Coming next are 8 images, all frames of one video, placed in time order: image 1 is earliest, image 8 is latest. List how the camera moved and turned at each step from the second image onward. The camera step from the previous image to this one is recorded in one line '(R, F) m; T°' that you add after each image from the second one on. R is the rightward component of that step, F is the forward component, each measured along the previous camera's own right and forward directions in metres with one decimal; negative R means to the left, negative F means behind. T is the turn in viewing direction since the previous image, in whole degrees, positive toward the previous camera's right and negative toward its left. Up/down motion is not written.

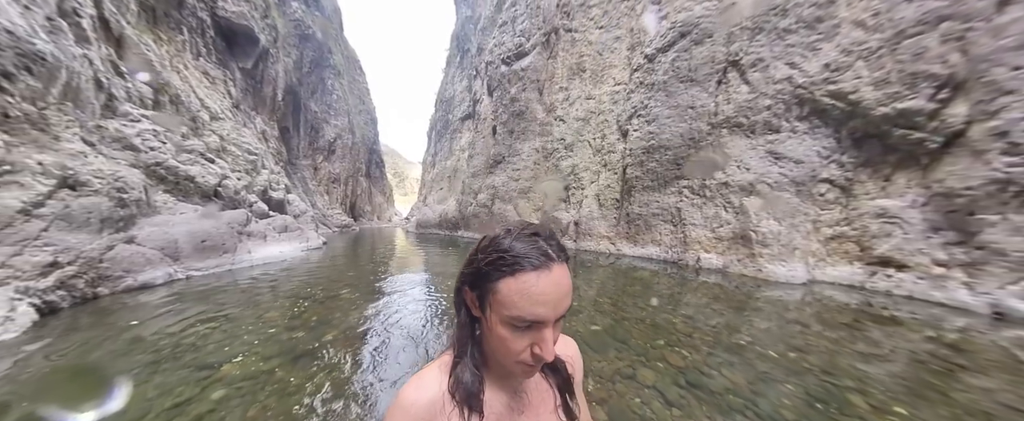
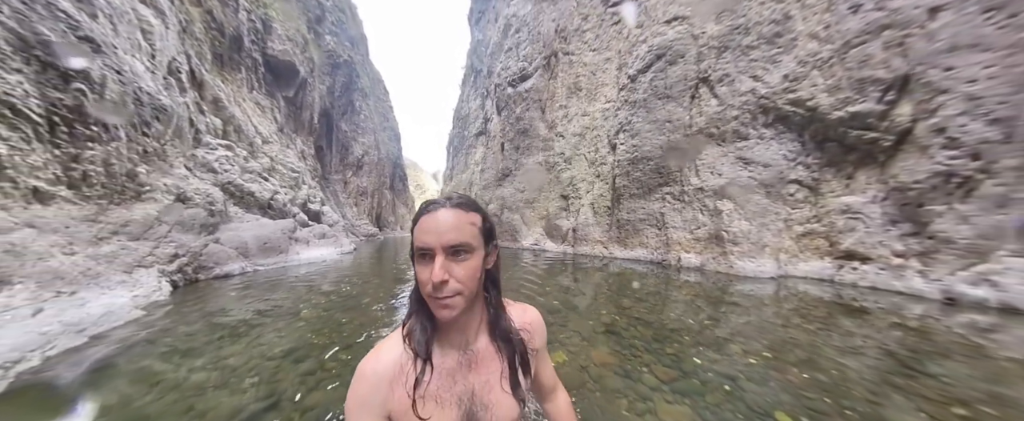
(+0.7, -1.2) m; -4°
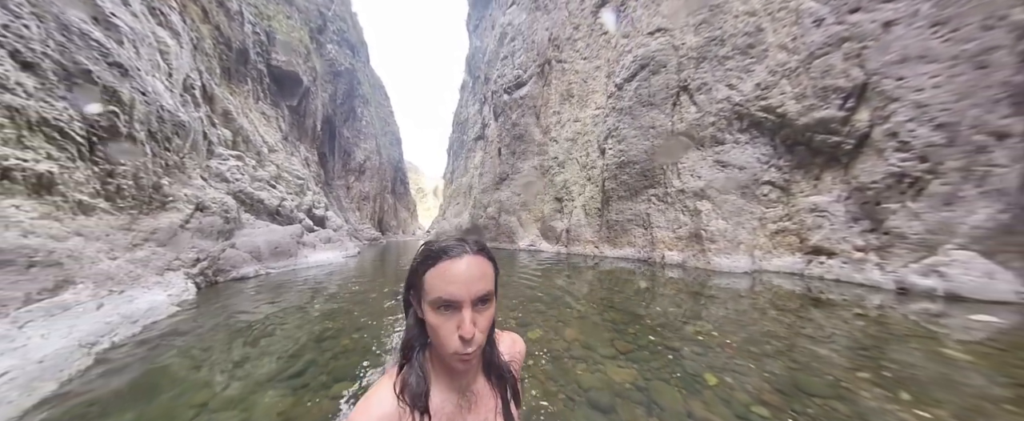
(+0.3, -0.5) m; 0°
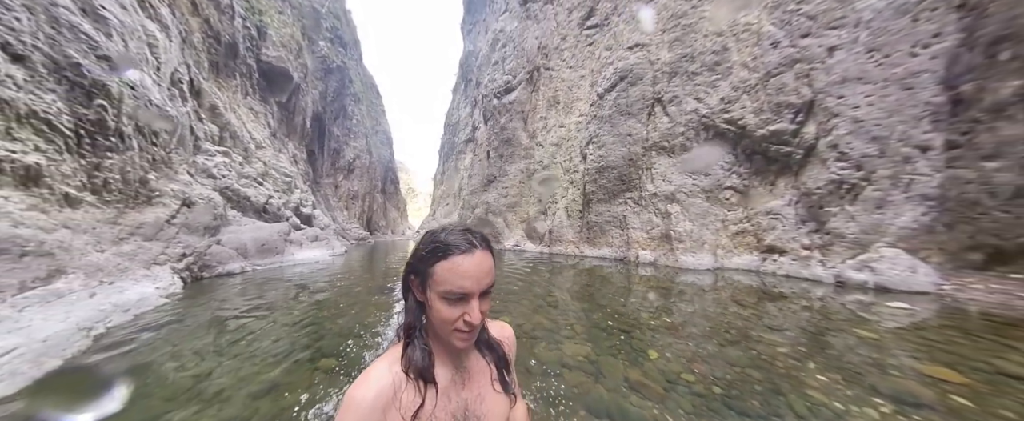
(+0.2, -0.4) m; +2°
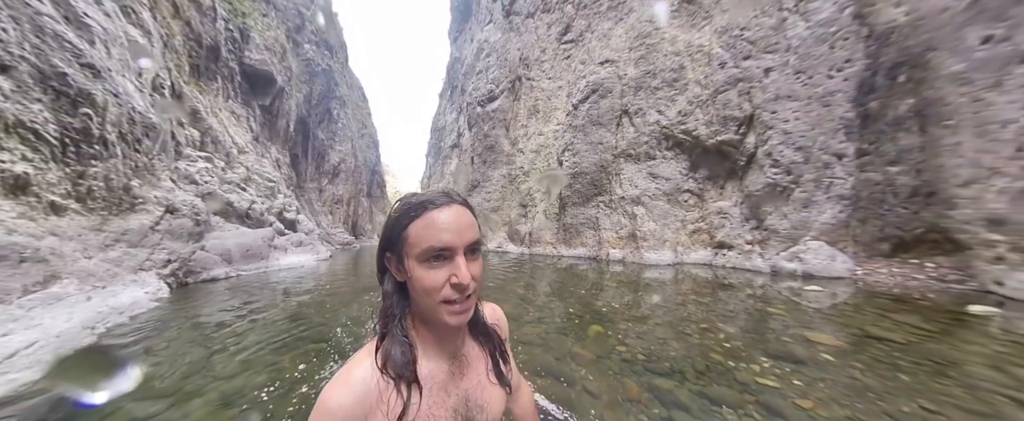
(+0.3, -0.6) m; +3°
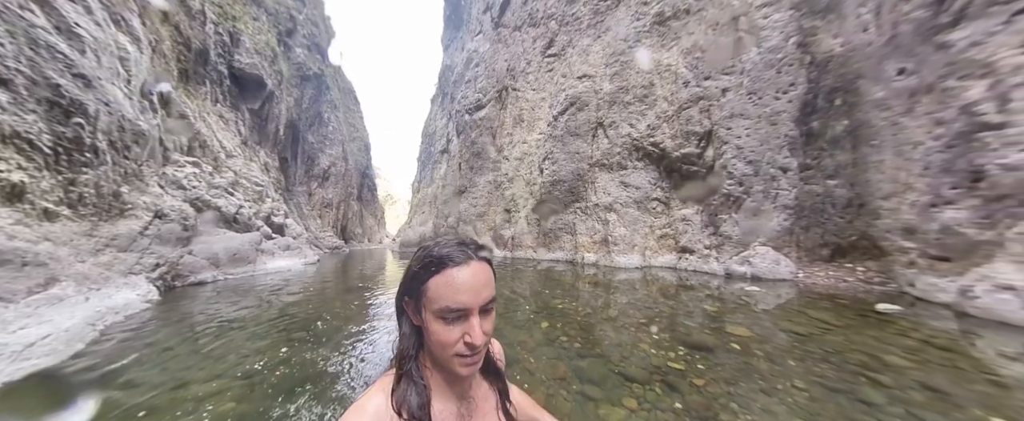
(+0.5, -0.5) m; +1°
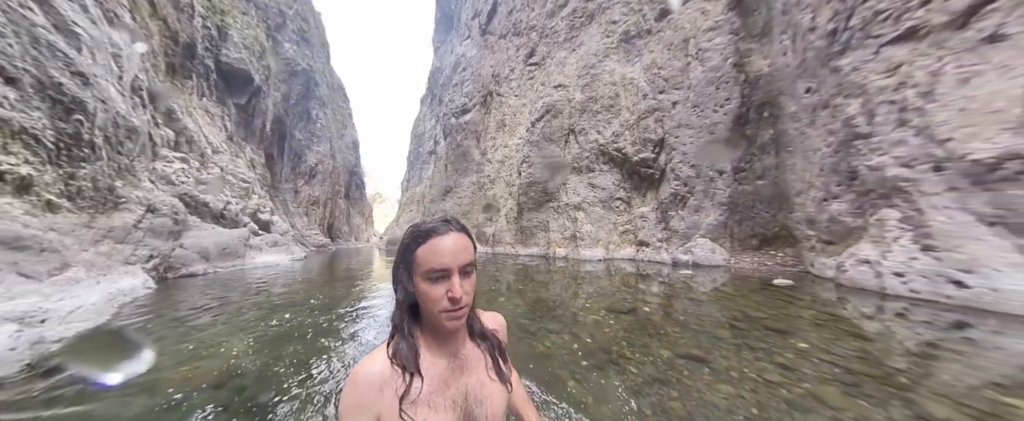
(+0.5, -0.9) m; +2°
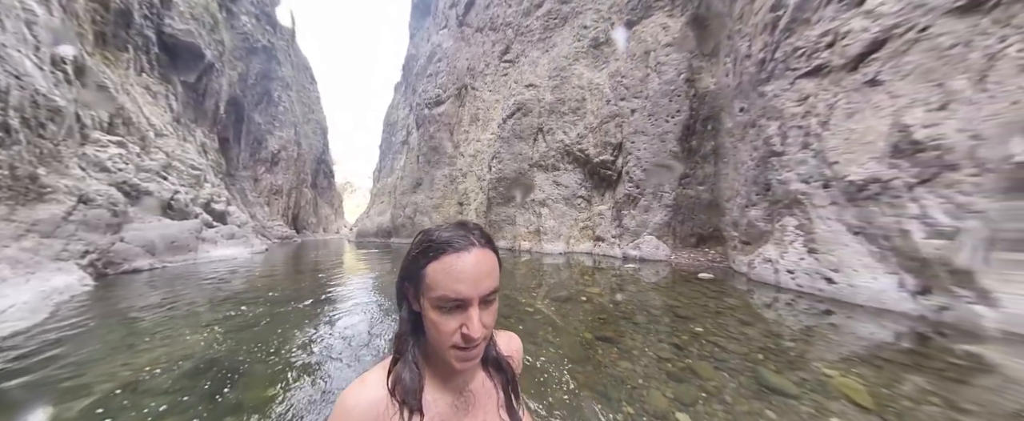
(+0.4, -0.4) m; +5°
